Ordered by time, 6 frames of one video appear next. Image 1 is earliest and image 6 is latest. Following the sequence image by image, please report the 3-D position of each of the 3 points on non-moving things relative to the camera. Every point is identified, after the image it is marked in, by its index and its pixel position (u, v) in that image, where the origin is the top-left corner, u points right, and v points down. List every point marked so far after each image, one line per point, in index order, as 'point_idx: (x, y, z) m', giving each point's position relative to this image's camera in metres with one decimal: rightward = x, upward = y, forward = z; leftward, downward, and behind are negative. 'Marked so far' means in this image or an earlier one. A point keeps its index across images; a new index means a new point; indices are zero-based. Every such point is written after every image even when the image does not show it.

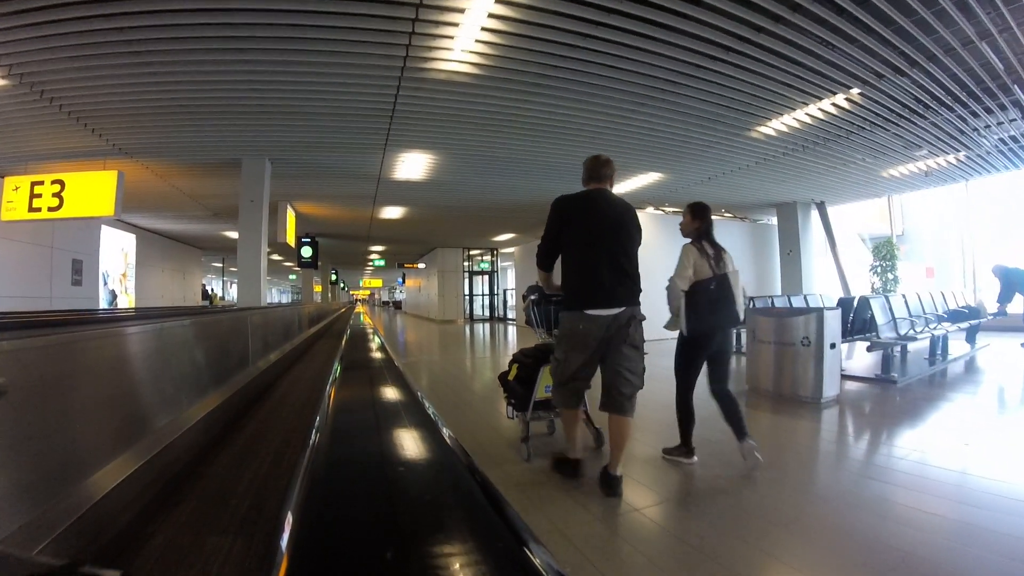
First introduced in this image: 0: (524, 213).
0: (+0.2, +1.8, +9.2) m
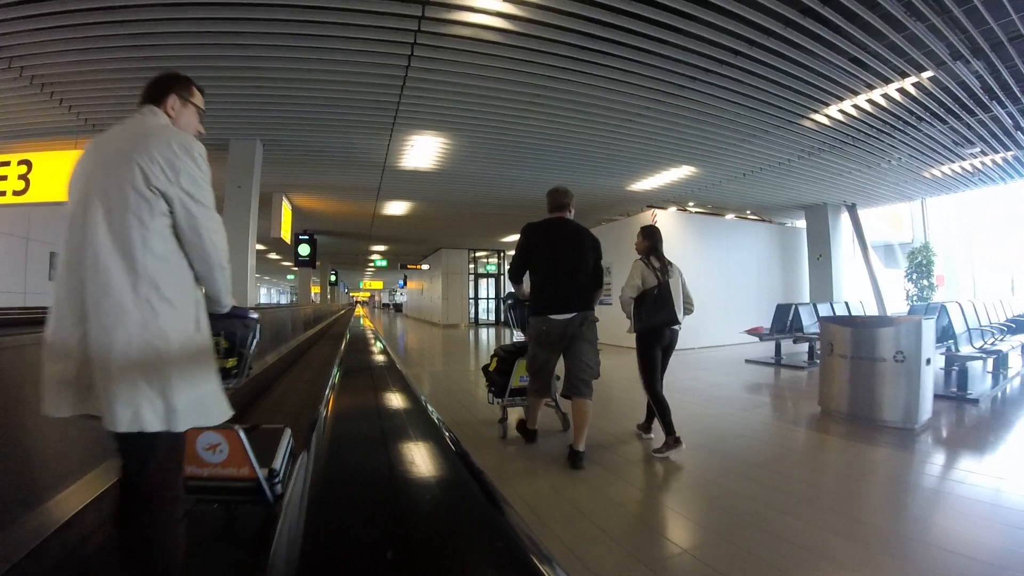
0: (+0.4, +1.7, +8.7) m
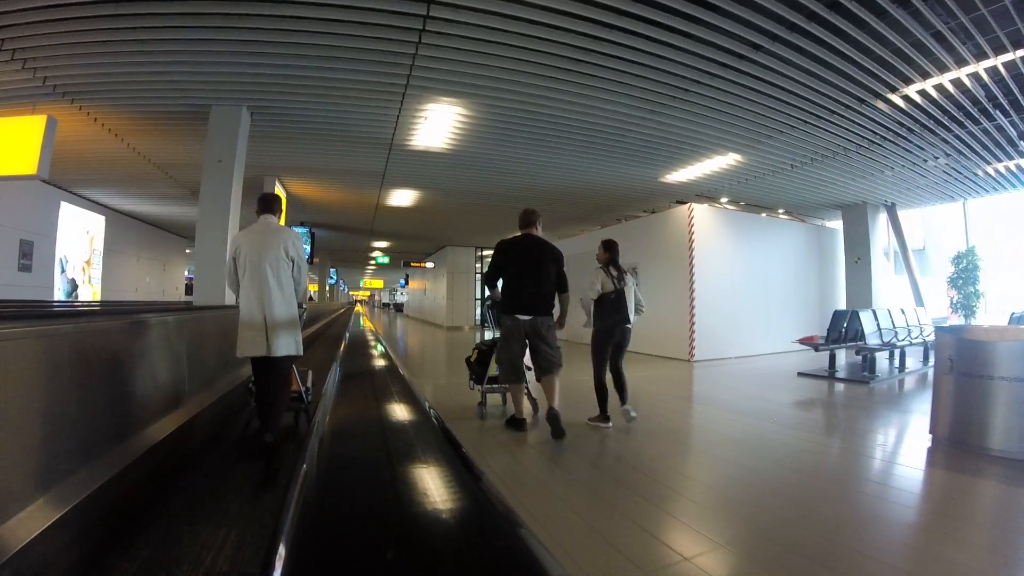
0: (+0.6, +1.7, +8.3) m
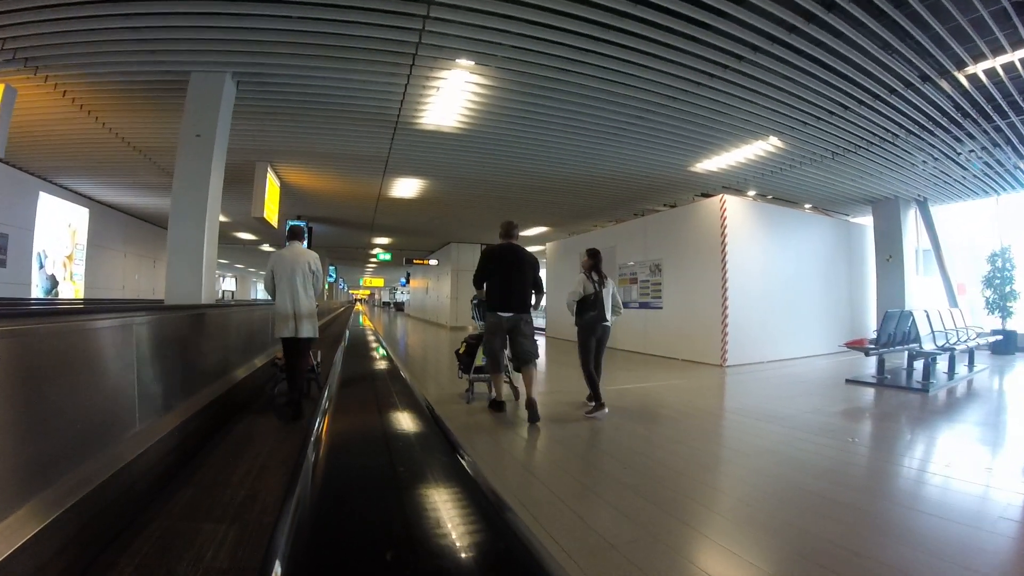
0: (+0.7, +1.7, +7.9) m
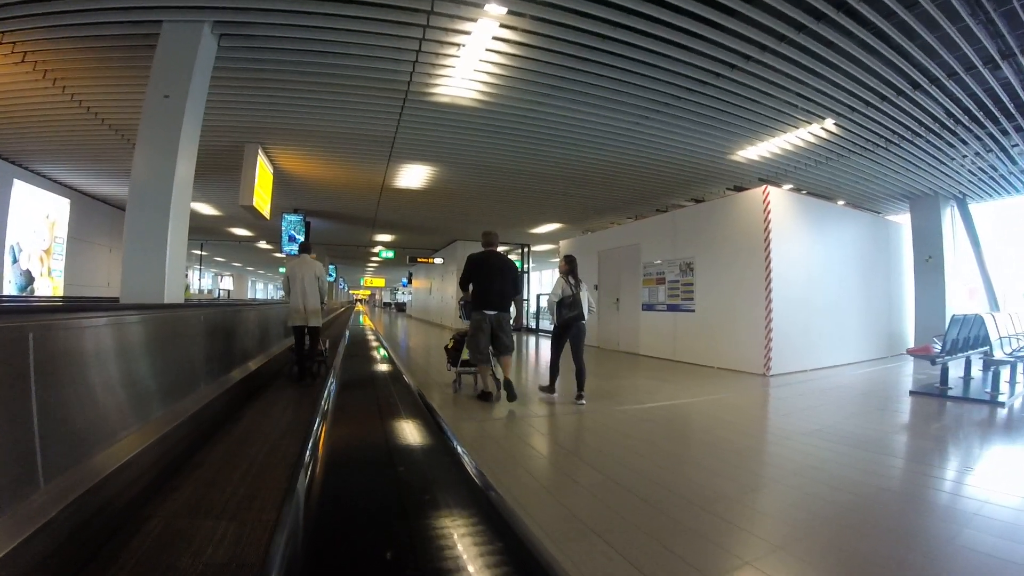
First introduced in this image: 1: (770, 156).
0: (+0.9, +1.7, +7.5) m
1: (+3.4, +1.8, +5.7) m
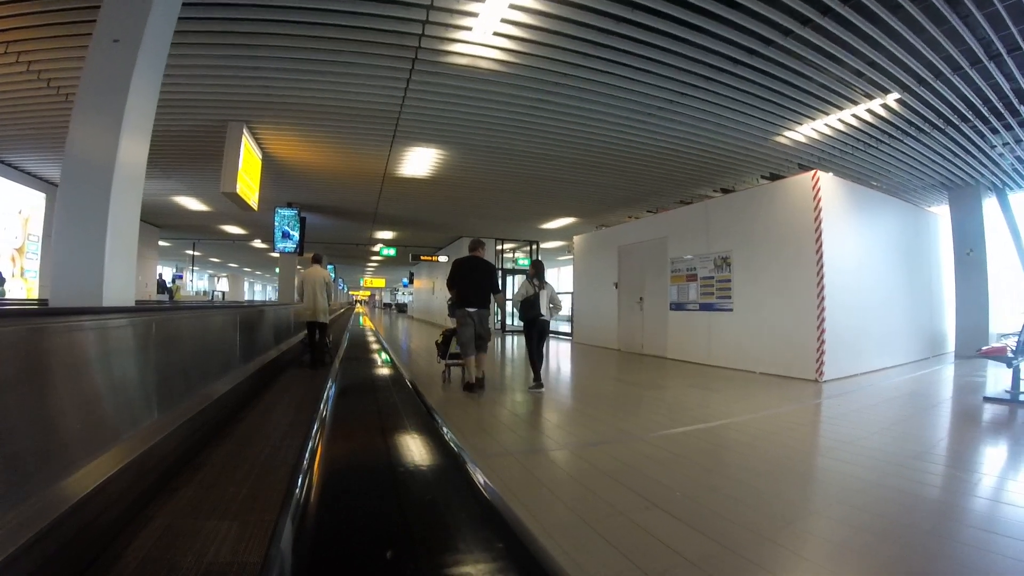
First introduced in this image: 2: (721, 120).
0: (+1.0, +1.7, +7.2) m
1: (+3.5, +1.8, +5.3) m
2: (+2.3, +1.9, +4.9) m
